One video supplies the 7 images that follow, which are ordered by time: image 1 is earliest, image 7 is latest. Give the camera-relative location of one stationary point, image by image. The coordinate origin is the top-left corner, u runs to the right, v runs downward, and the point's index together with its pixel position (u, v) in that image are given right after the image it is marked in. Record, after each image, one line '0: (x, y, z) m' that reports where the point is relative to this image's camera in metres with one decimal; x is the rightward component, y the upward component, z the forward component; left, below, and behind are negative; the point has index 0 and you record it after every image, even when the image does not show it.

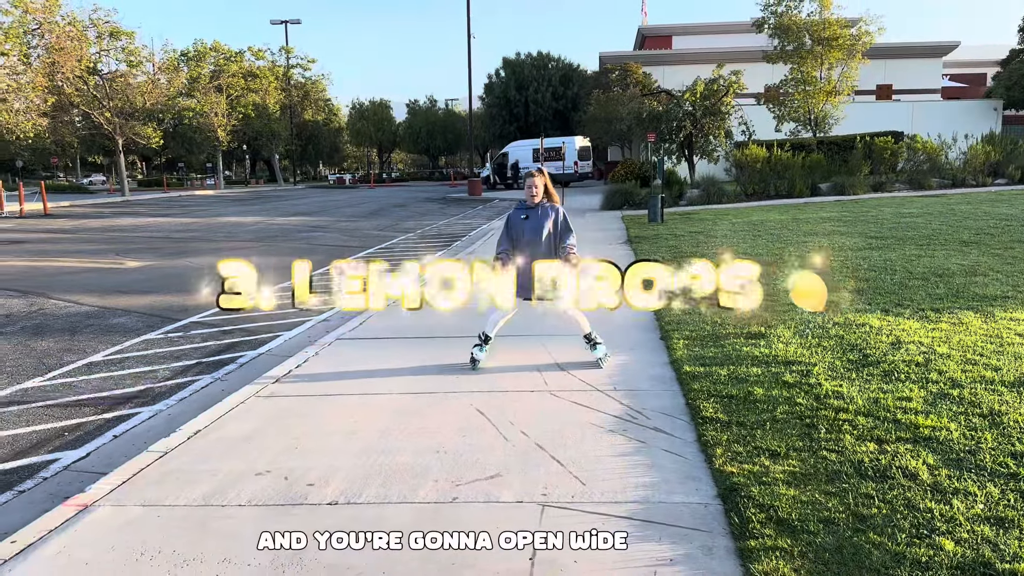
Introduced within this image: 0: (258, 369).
0: (-1.8, -0.6, +5.9) m
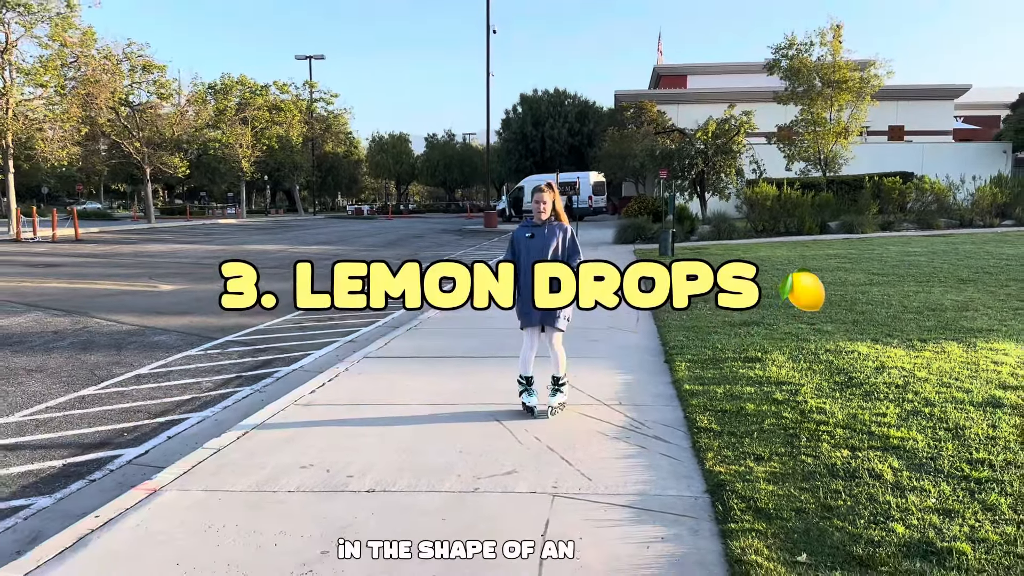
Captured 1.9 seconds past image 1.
0: (-1.7, -0.7, +6.4) m
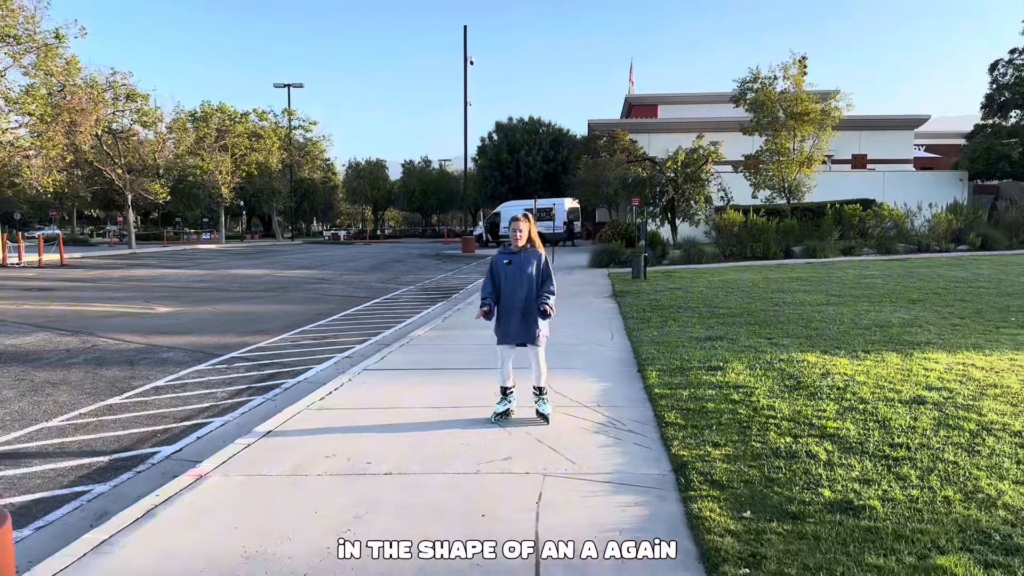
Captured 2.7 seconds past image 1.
0: (-1.8, -0.9, +7.0) m
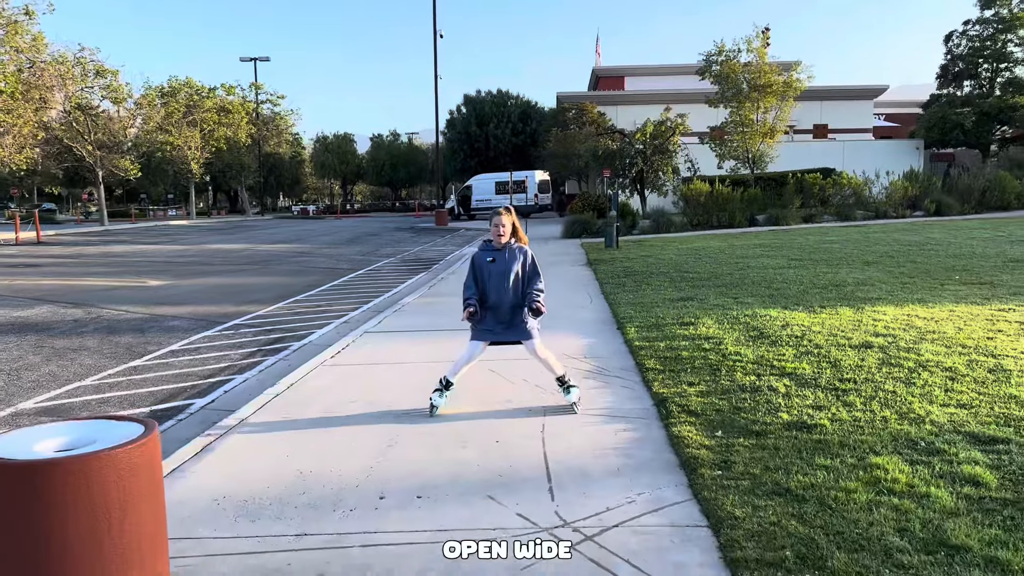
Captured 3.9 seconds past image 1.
0: (-1.9, -0.6, +7.5) m
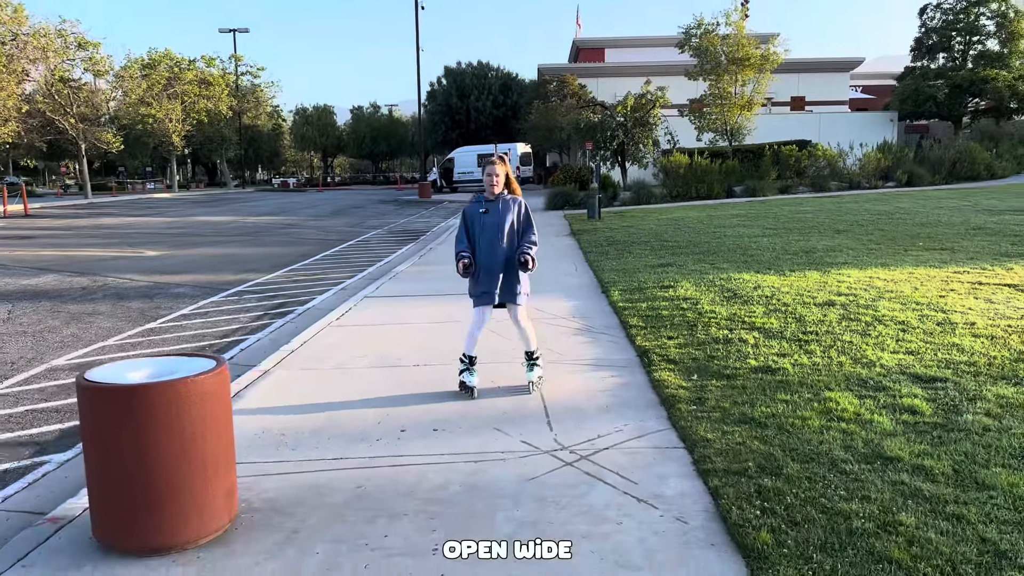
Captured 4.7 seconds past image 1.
0: (-1.9, -0.3, +8.0) m
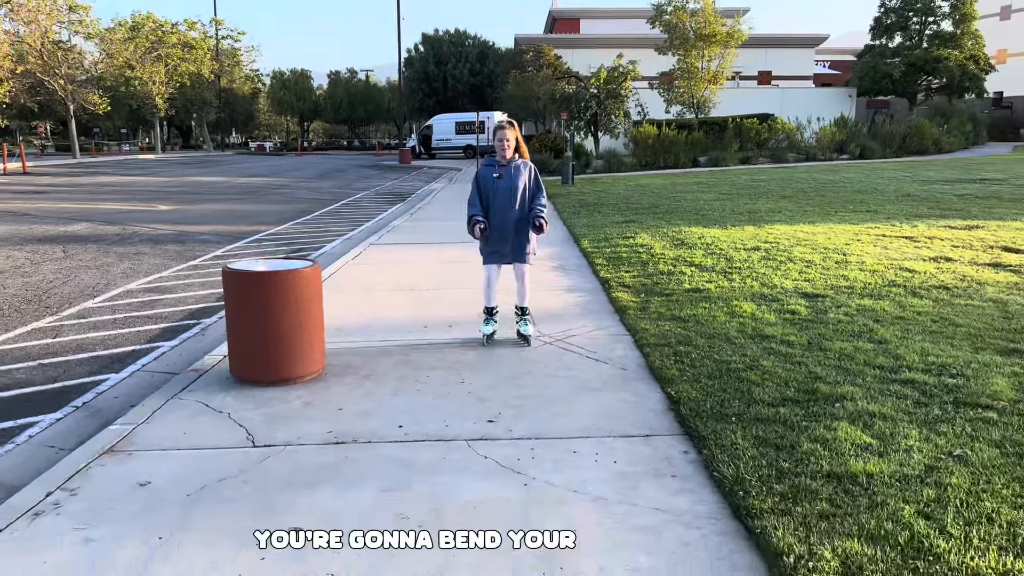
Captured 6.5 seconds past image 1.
0: (-2.1, +0.4, +9.5) m
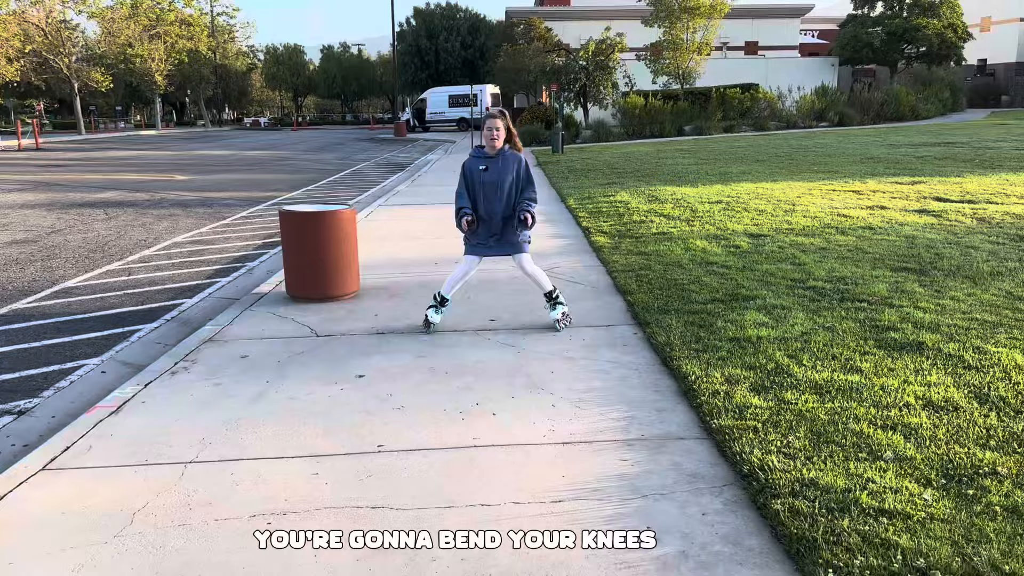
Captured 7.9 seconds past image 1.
0: (-2.2, +0.9, +10.7) m
